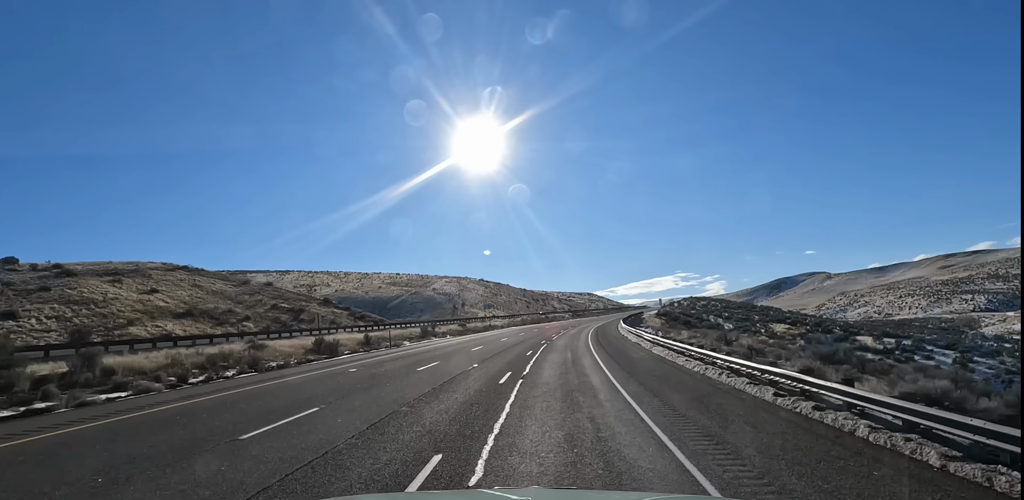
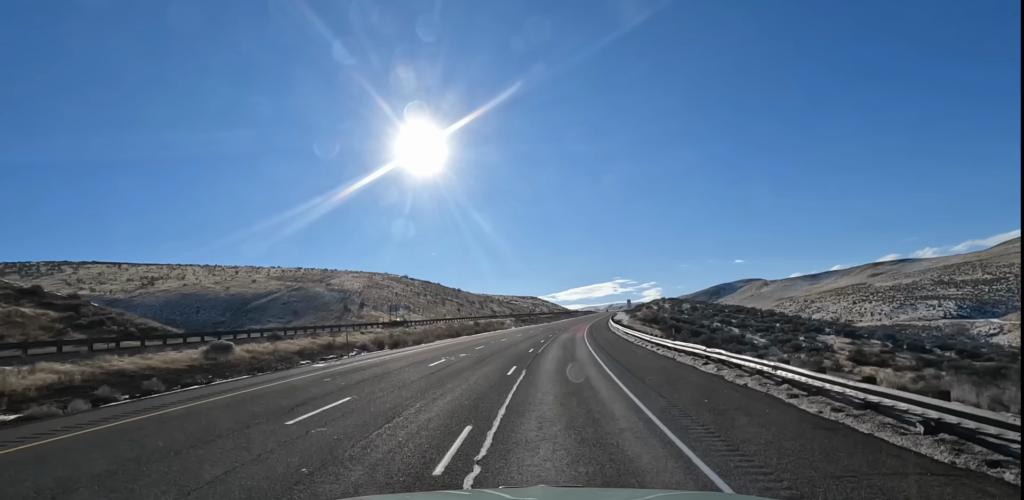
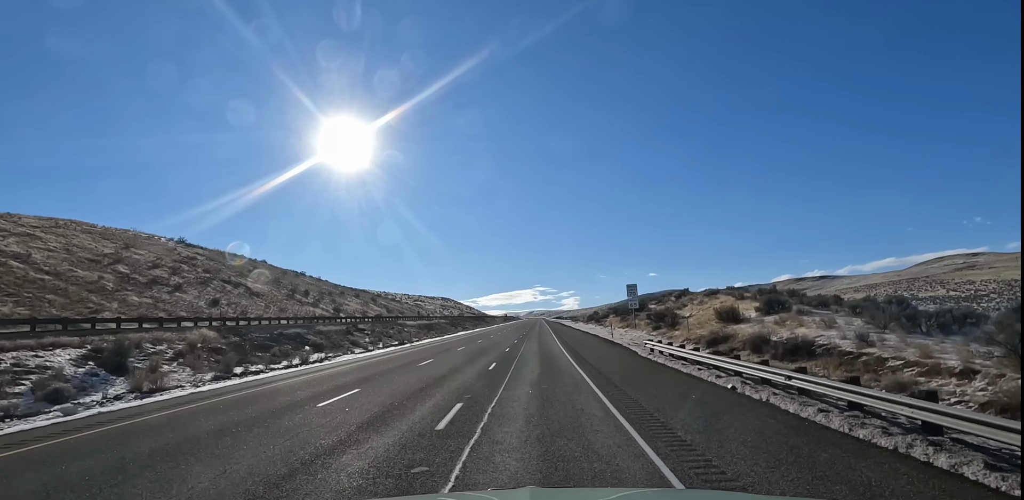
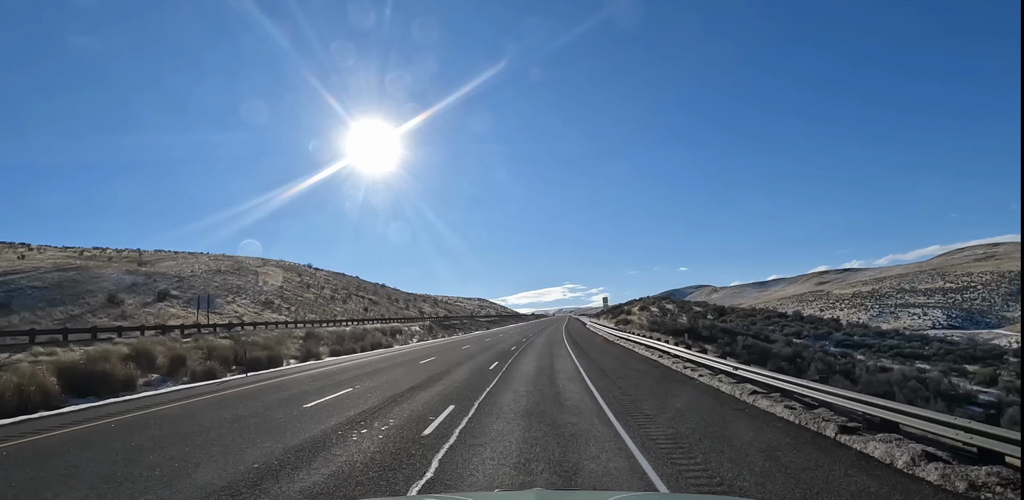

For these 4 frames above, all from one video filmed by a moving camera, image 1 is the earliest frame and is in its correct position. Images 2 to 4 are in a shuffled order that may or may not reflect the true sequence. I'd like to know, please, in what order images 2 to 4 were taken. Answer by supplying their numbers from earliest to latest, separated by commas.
2, 4, 3
